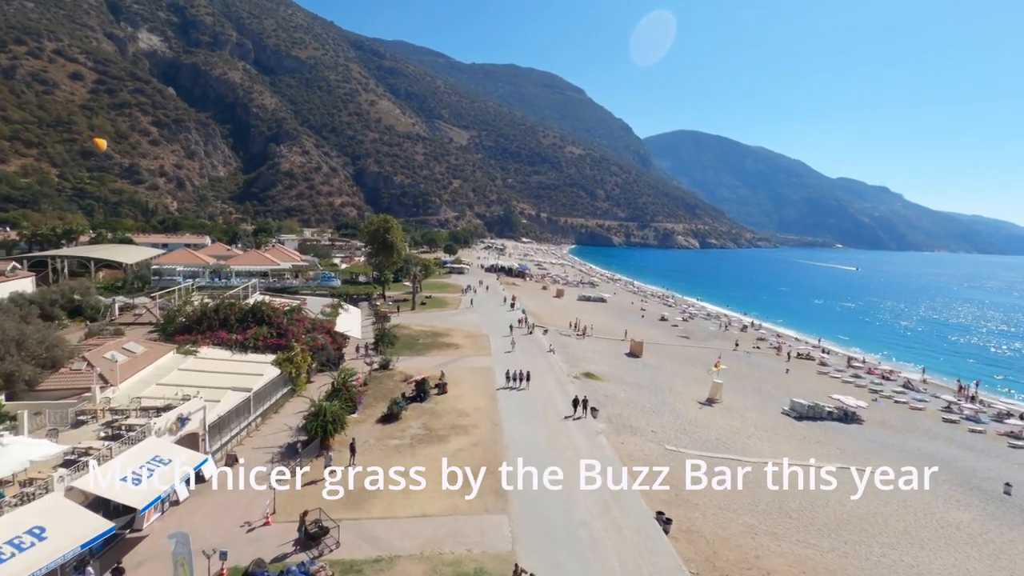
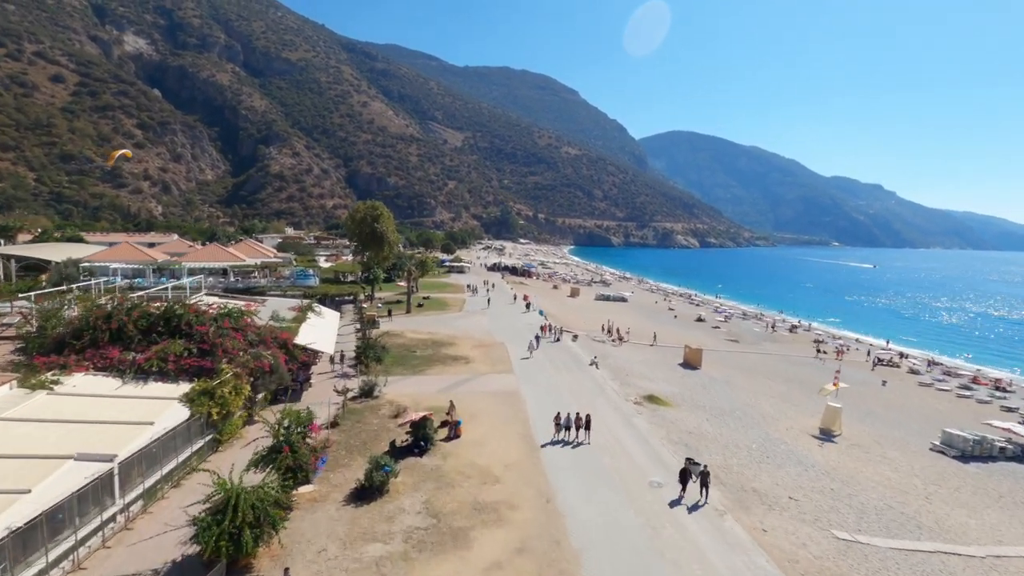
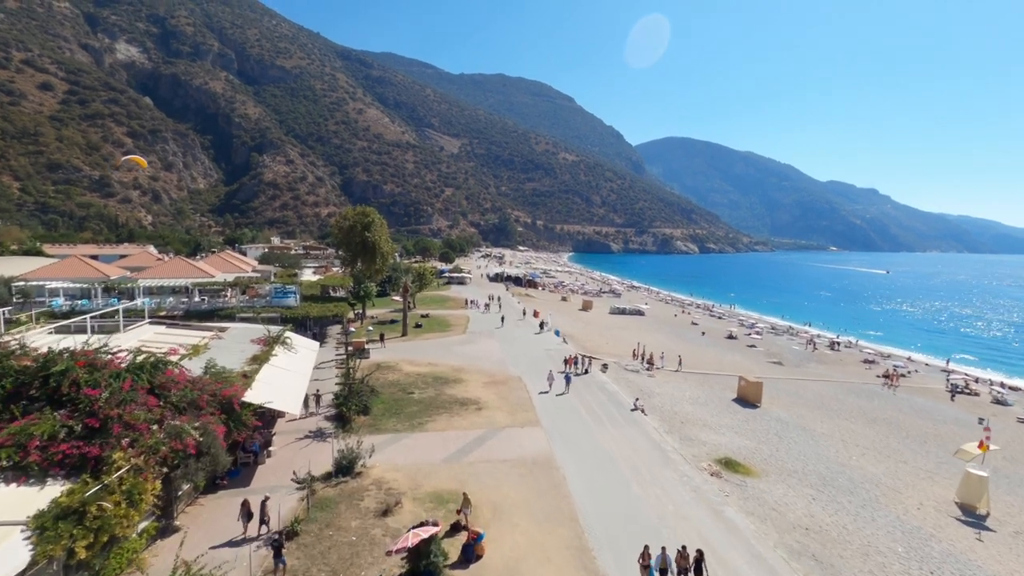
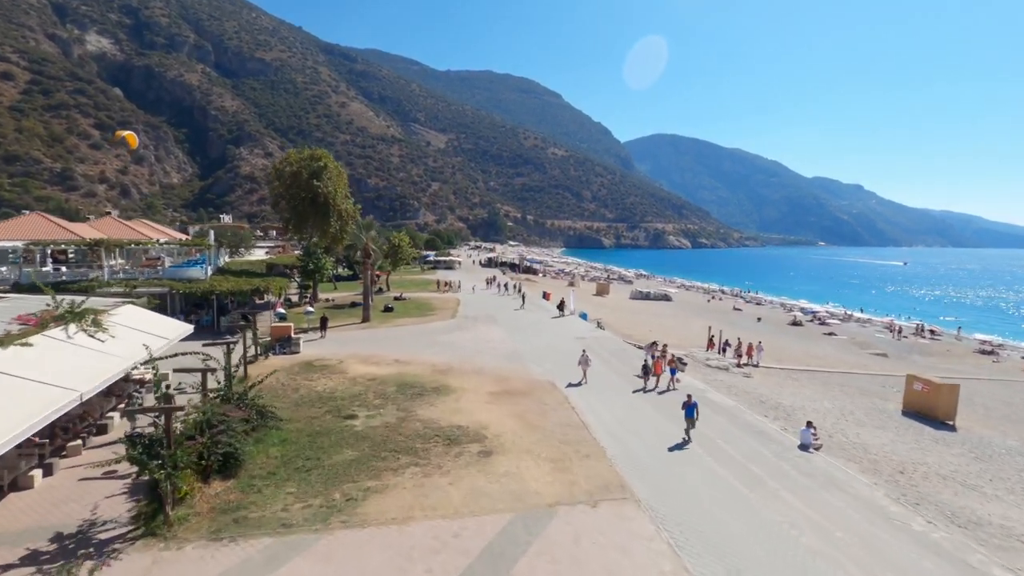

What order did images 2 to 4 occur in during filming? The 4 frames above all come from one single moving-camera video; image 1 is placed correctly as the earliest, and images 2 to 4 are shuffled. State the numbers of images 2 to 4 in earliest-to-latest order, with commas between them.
2, 3, 4
